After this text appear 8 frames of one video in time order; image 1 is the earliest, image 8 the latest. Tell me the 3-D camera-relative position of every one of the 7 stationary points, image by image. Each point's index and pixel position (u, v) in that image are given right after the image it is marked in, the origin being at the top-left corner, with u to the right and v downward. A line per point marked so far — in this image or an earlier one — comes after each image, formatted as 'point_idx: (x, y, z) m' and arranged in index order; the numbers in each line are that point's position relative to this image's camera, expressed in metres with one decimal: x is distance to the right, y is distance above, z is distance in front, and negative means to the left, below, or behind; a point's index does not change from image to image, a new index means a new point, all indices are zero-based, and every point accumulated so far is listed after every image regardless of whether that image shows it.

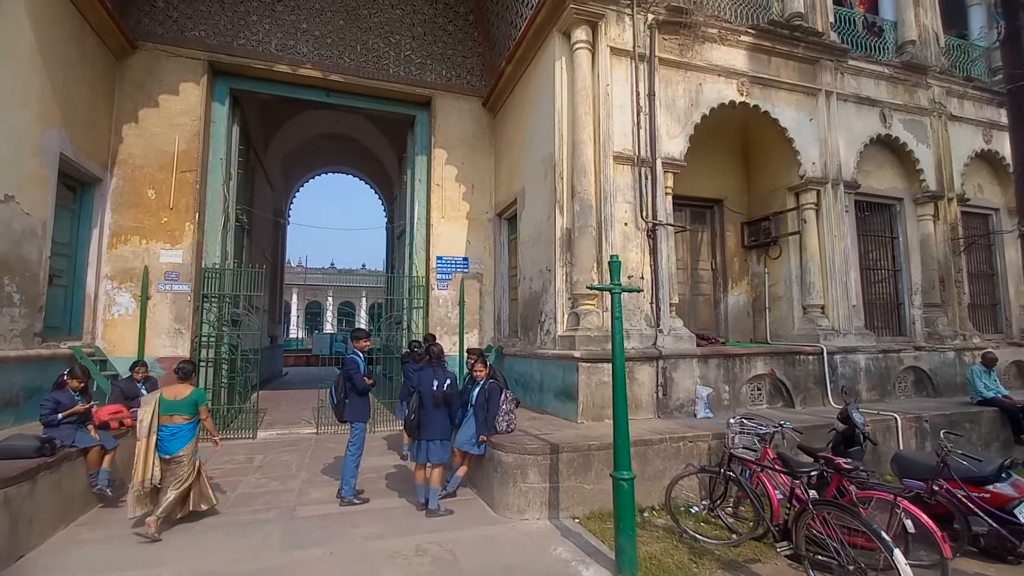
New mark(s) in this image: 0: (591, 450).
0: (+0.7, -1.5, +4.5) m
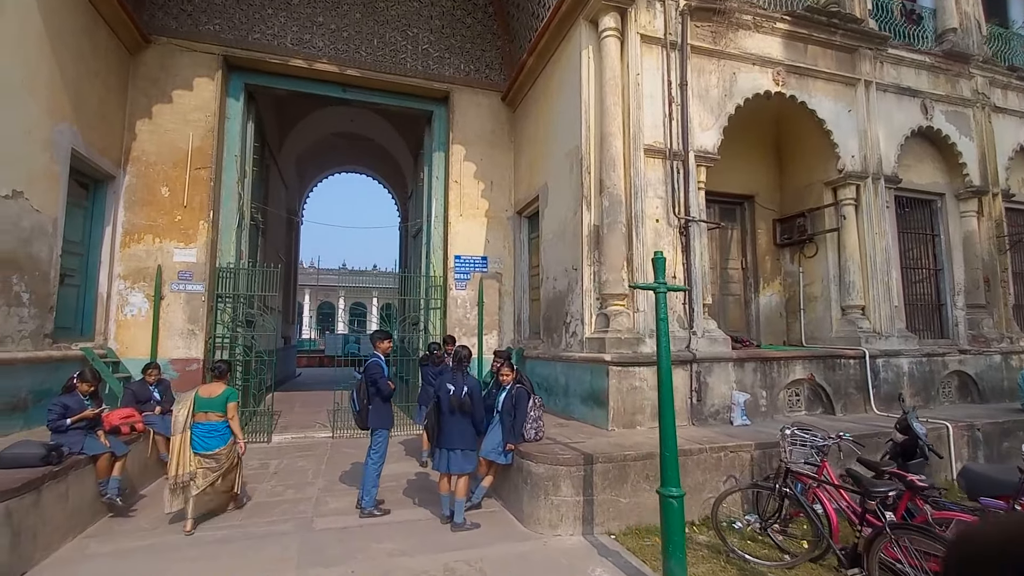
0: (+1.0, -1.5, +4.2) m
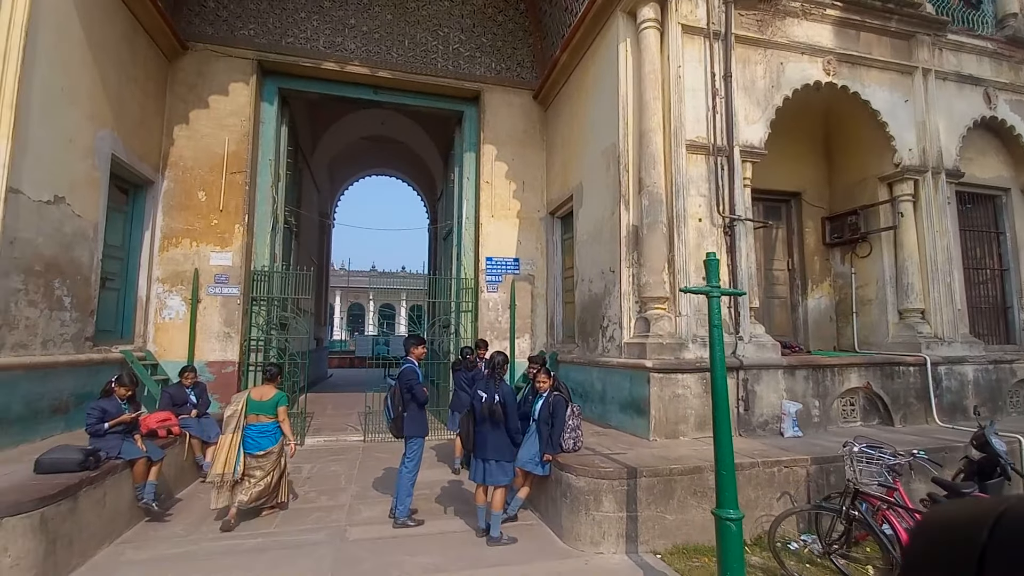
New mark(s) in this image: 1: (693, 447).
0: (+1.3, -1.5, +4.0) m
1: (+1.7, -1.5, +4.7) m
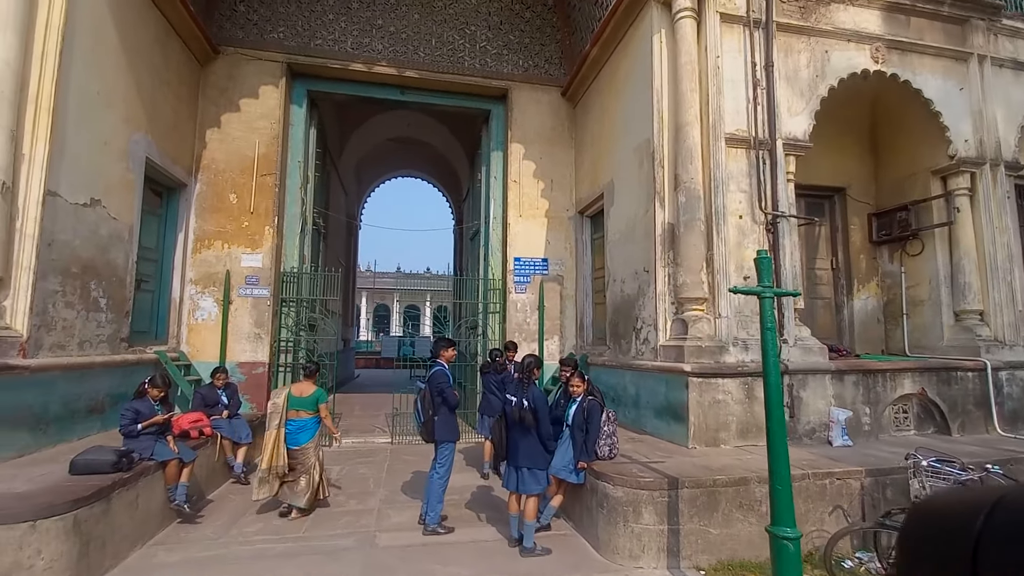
0: (+1.6, -1.5, +3.7) m
1: (+2.0, -1.5, +4.5) m
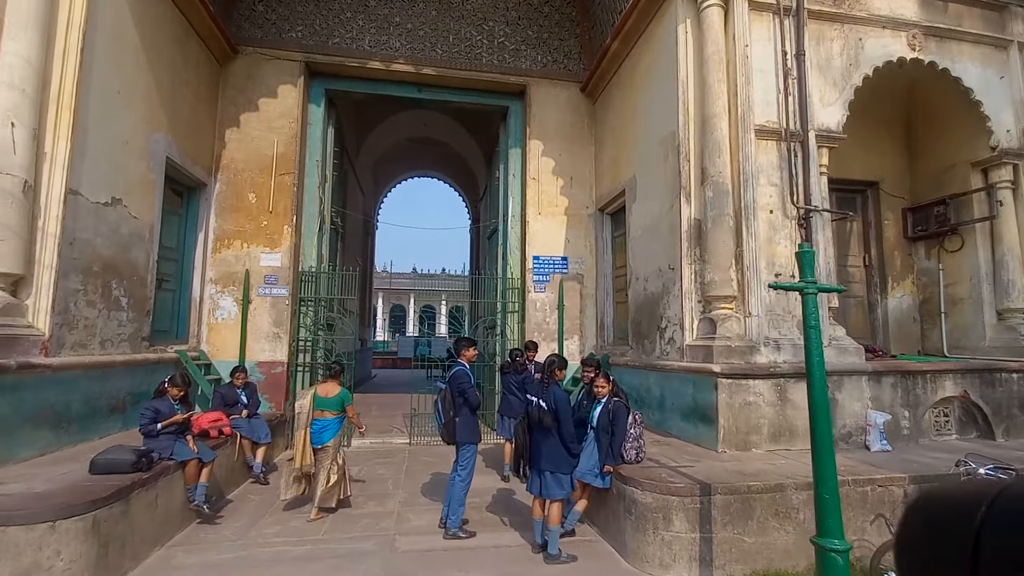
0: (+1.7, -1.5, +3.6) m
1: (+2.2, -1.5, +4.3) m
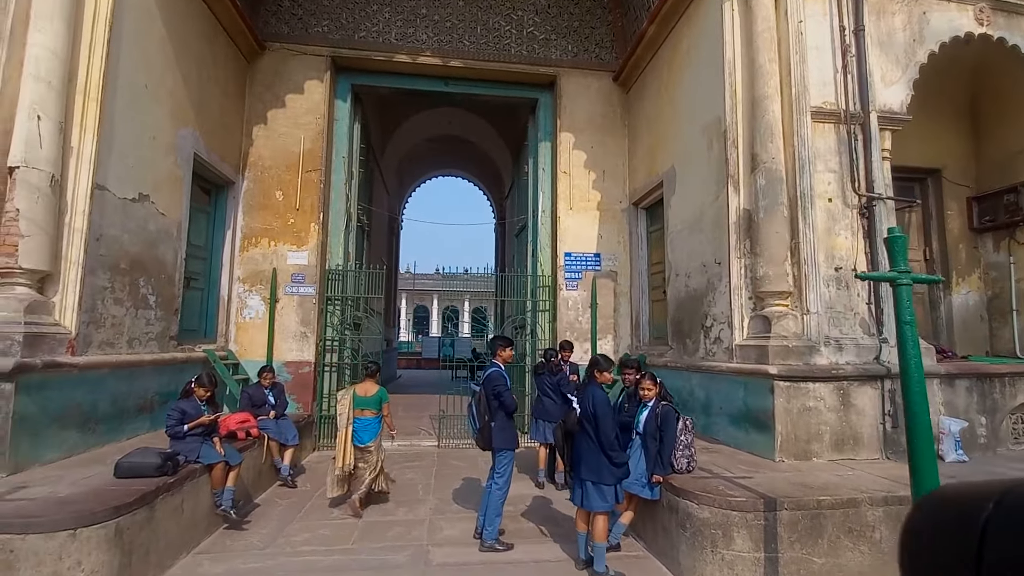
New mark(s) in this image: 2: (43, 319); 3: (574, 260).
0: (+2.0, -1.4, +3.2) m
1: (+2.5, -1.5, +3.9) m
2: (-3.7, -0.2, +3.8) m
3: (+0.9, +0.4, +7.5) m
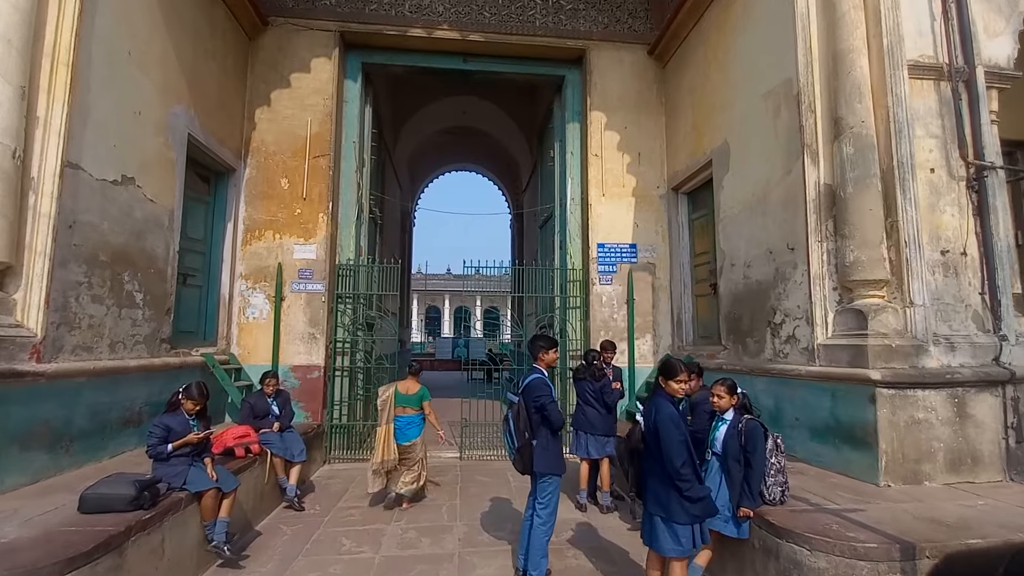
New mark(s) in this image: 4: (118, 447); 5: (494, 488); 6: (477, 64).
0: (+2.3, -1.3, +2.5) m
1: (+2.9, -1.4, +3.2) m
2: (-3.3, -0.2, +3.2) m
3: (+1.3, +0.5, +6.8) m
4: (-3.3, -1.3, +4.1) m
5: (-0.2, -2.1, +5.3) m
6: (-0.5, +3.3, +7.2) m
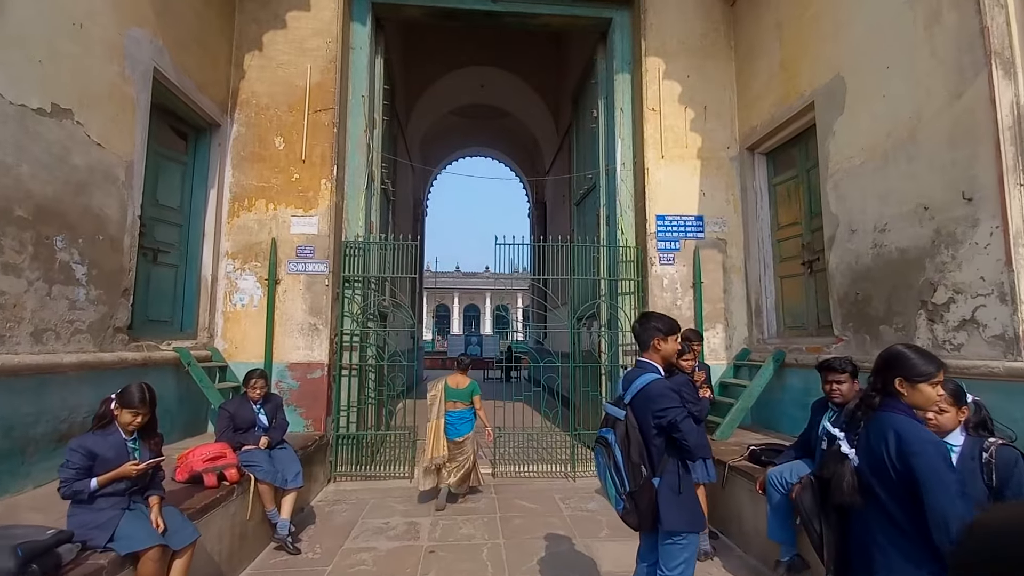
0: (+2.7, -1.1, +1.3) m
1: (+3.3, -1.2, +2.0) m
2: (-2.9, 0.0, +2.1) m
3: (+1.8, +0.7, +5.6) m
4: (-2.9, -1.1, +3.0) m
5: (+0.3, -1.9, +4.1) m
6: (0.0, +3.5, +6.1) m
